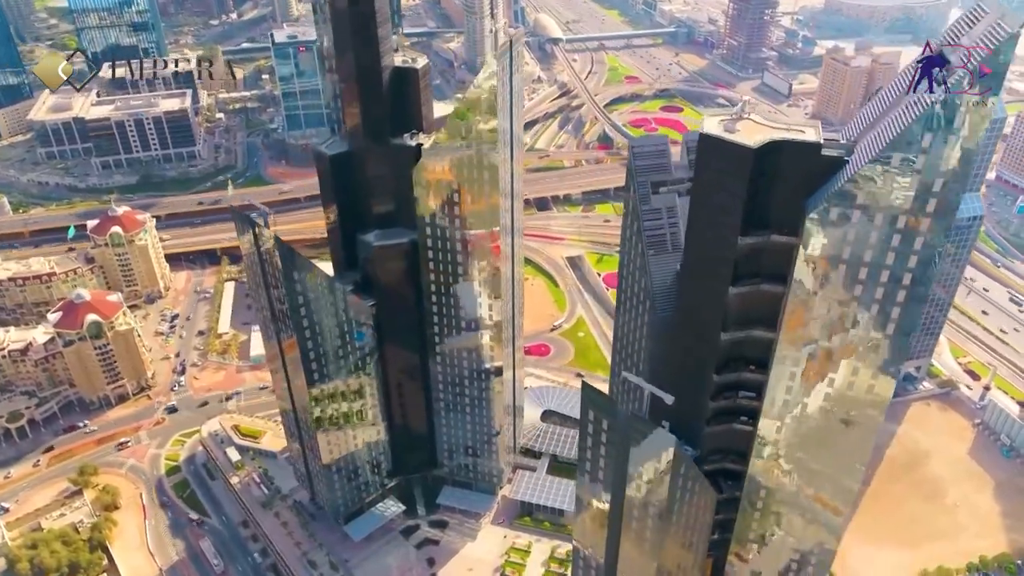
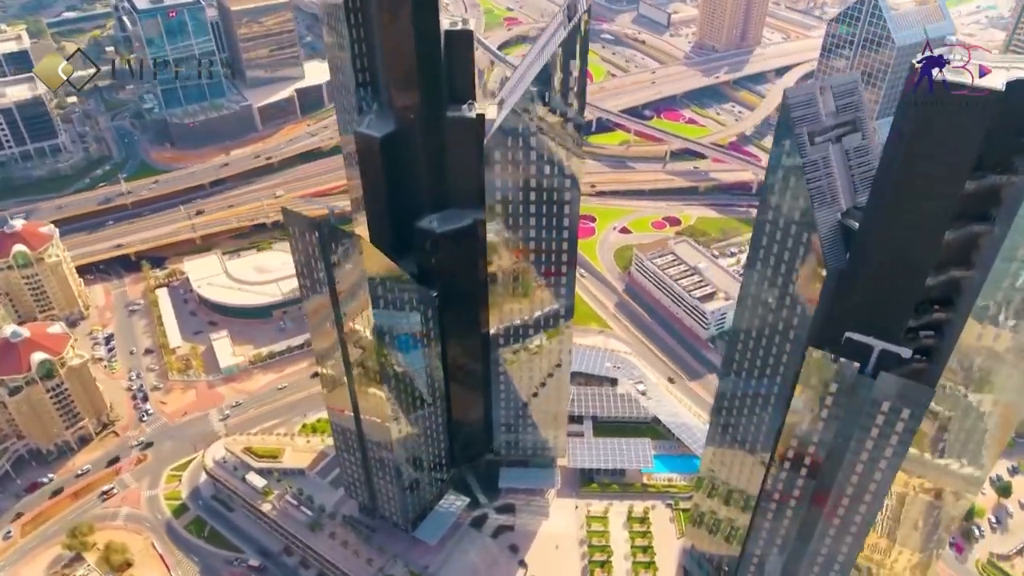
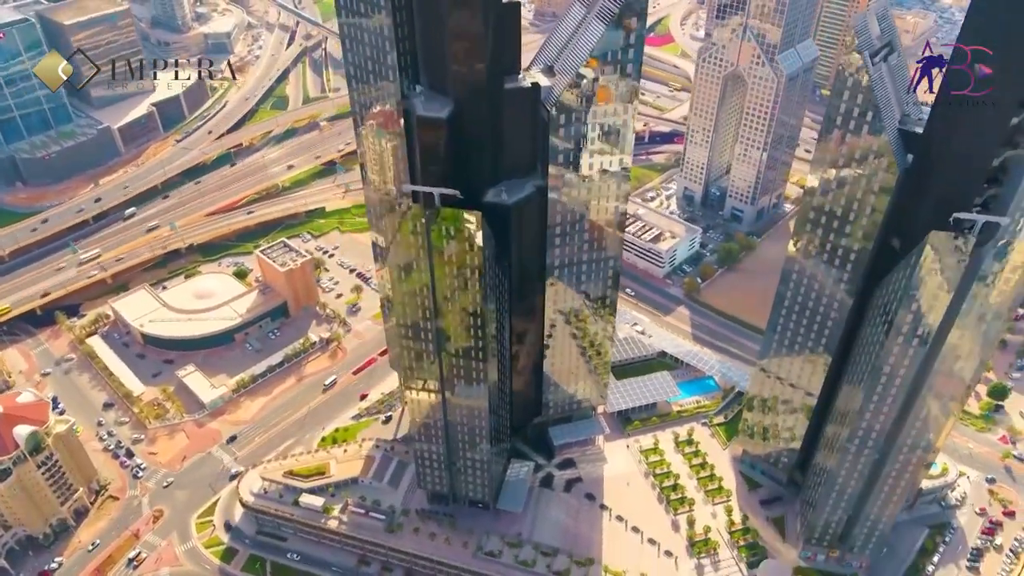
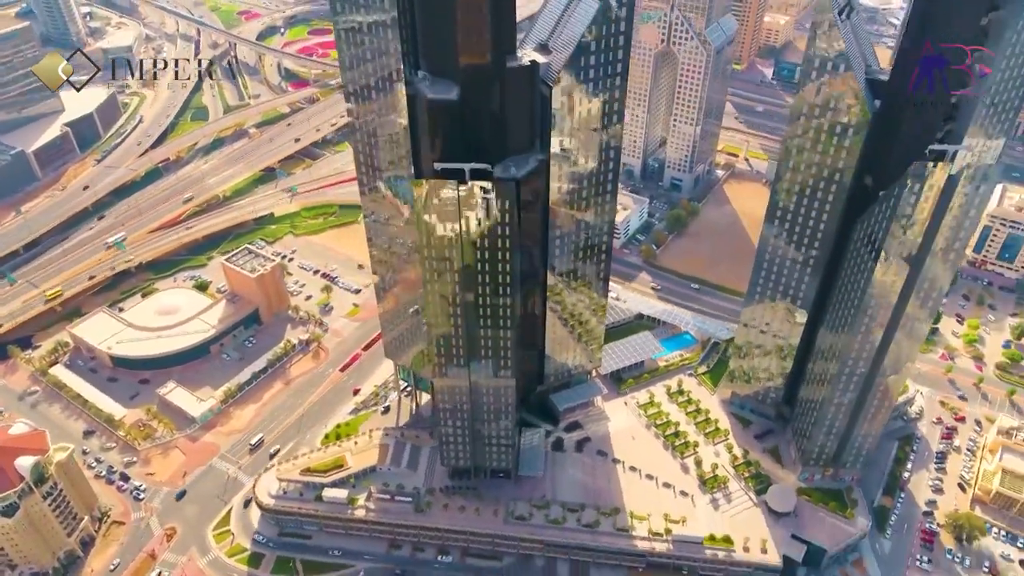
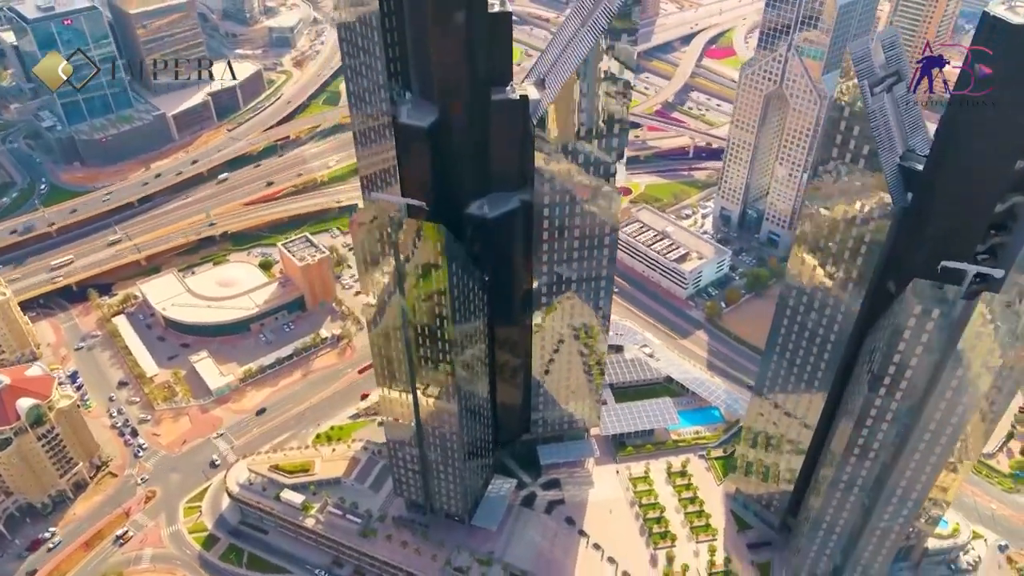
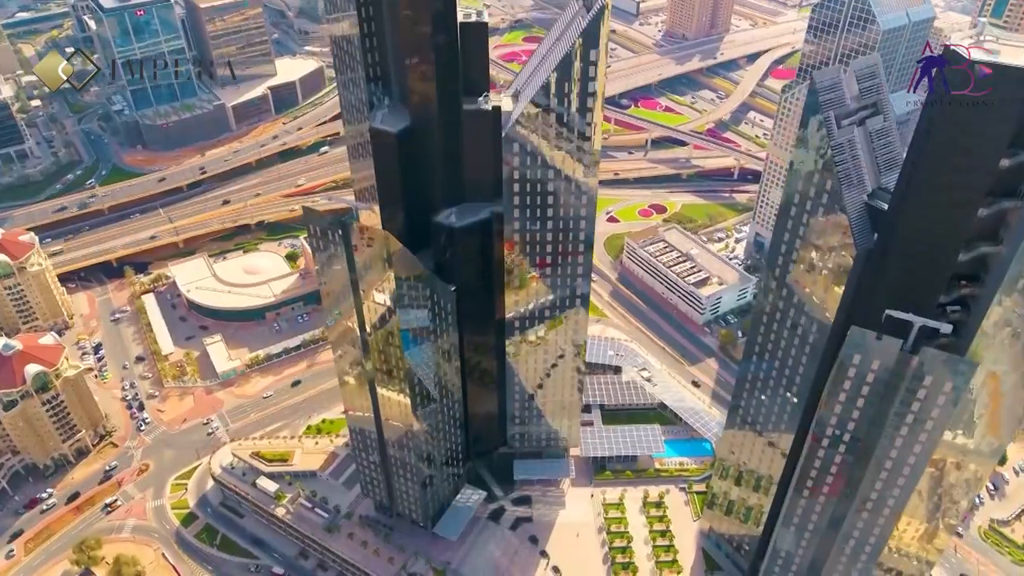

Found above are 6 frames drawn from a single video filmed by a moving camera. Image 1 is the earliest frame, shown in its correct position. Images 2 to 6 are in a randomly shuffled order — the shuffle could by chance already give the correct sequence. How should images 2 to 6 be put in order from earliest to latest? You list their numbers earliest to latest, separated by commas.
2, 6, 5, 3, 4
